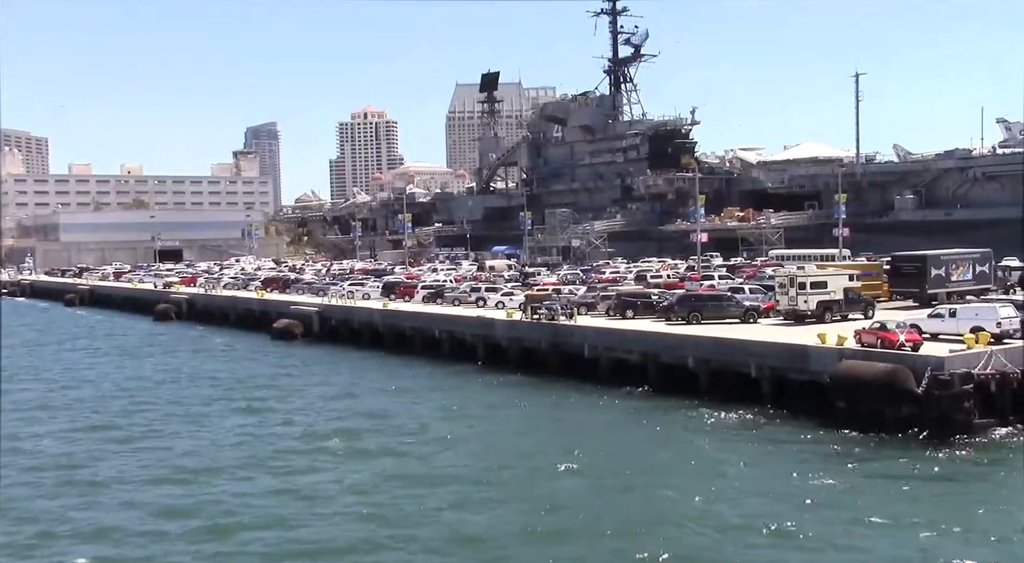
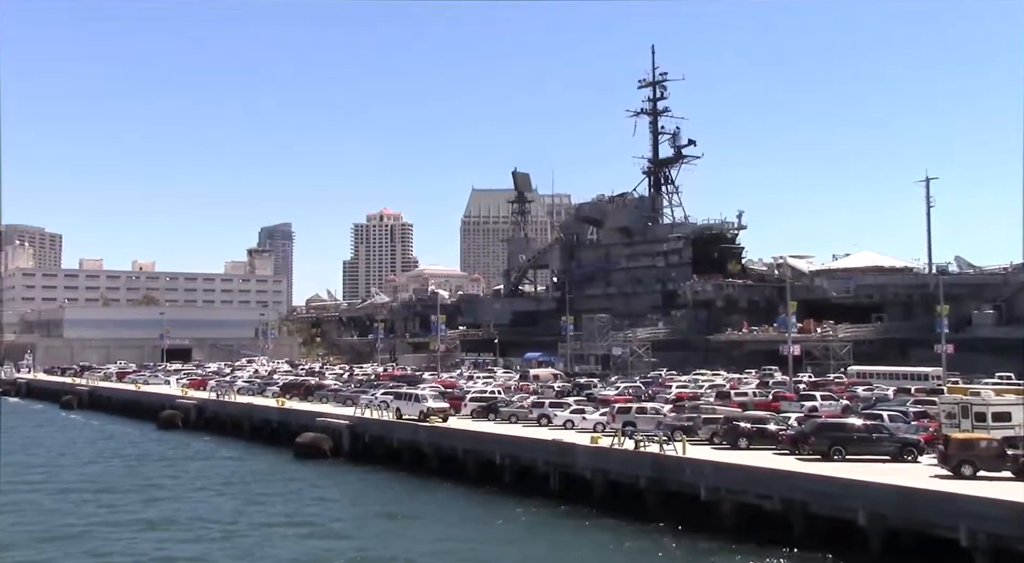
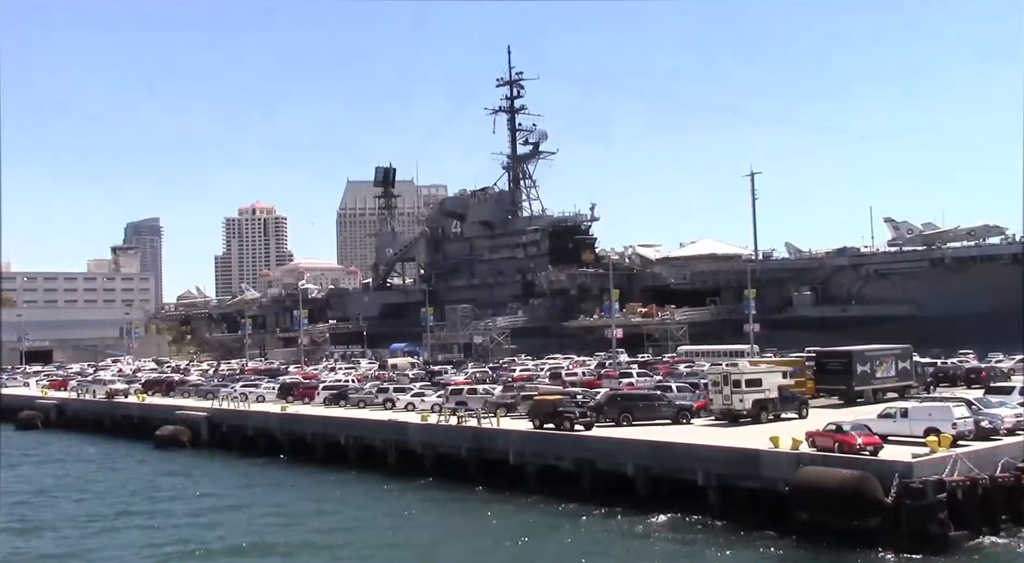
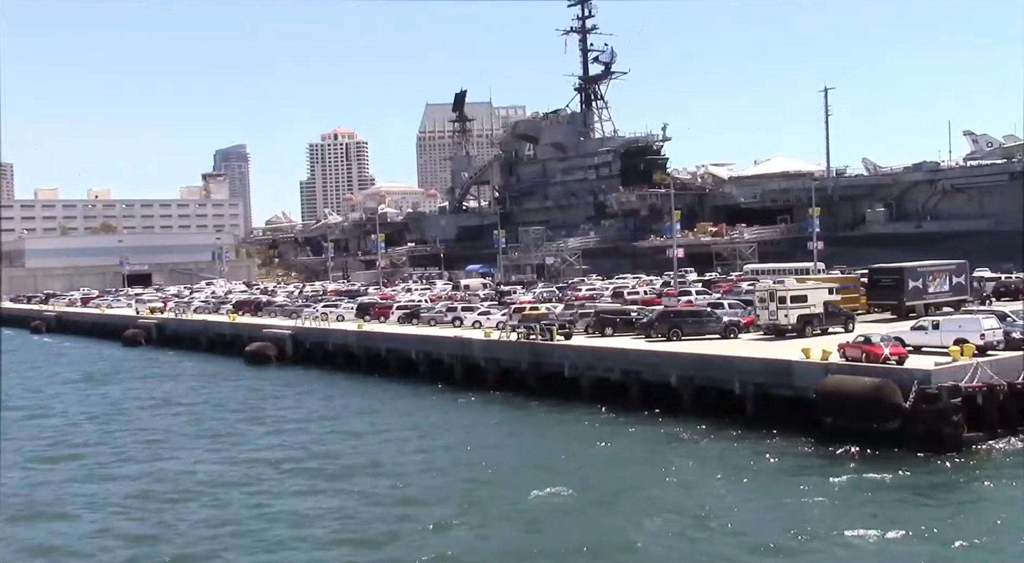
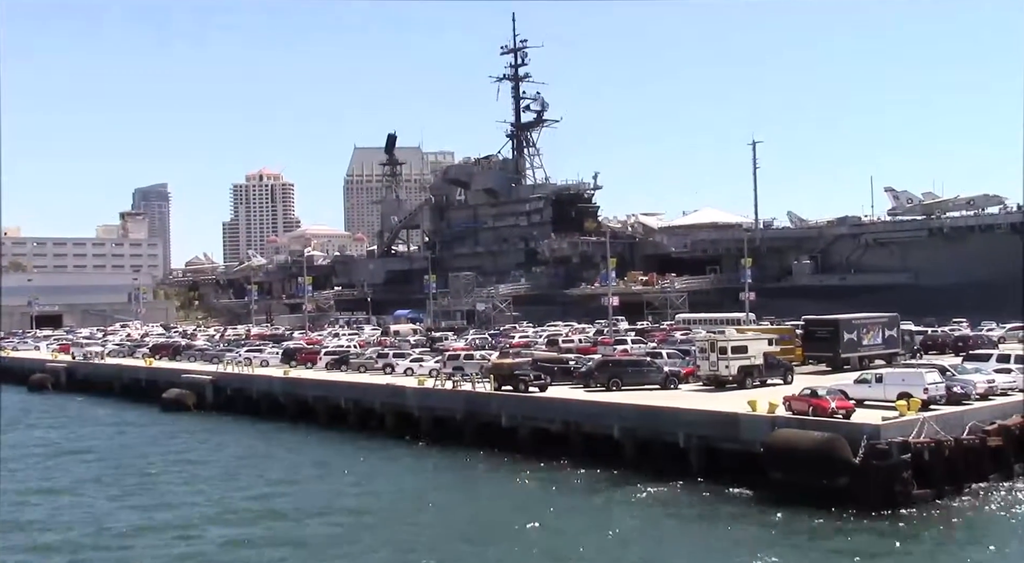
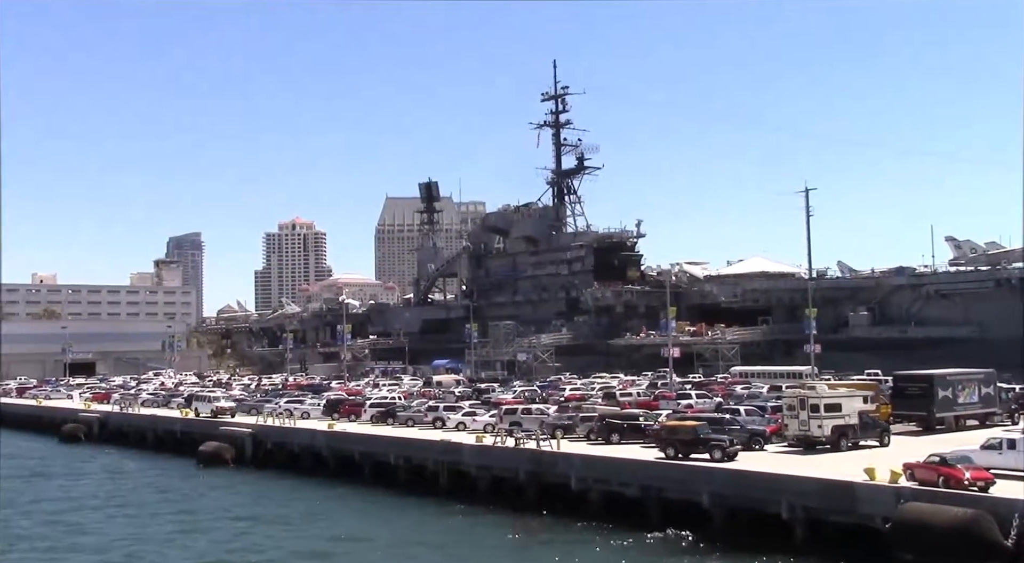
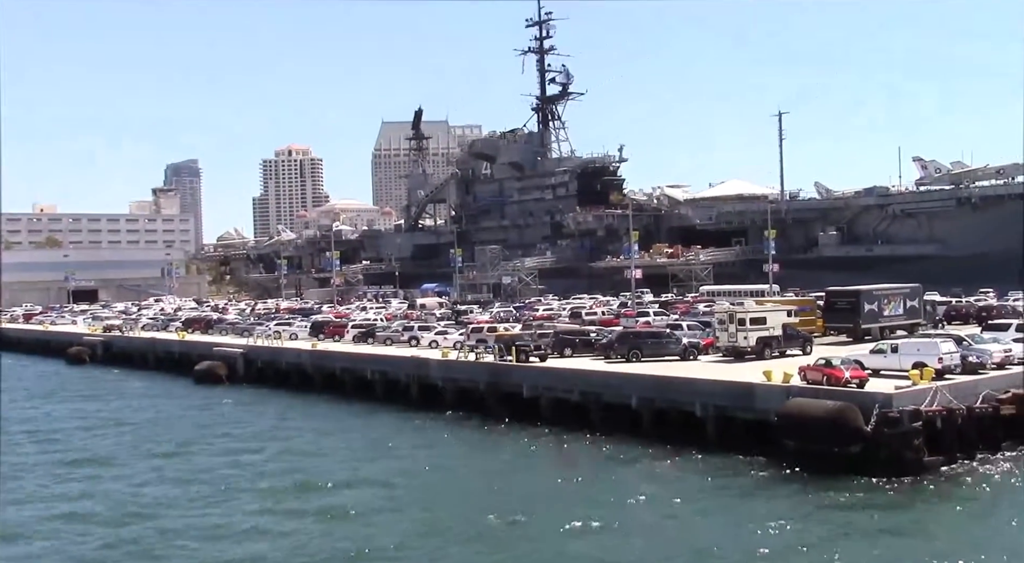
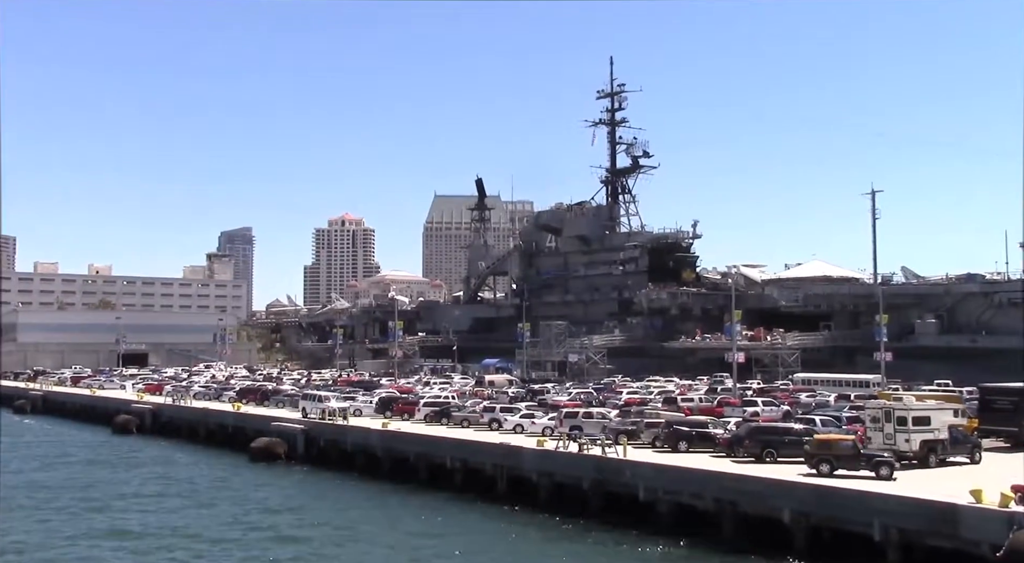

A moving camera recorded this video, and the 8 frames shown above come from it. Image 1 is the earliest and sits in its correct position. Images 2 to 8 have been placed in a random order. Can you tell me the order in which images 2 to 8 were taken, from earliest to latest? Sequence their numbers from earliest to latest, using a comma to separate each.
4, 7, 5, 3, 6, 8, 2
